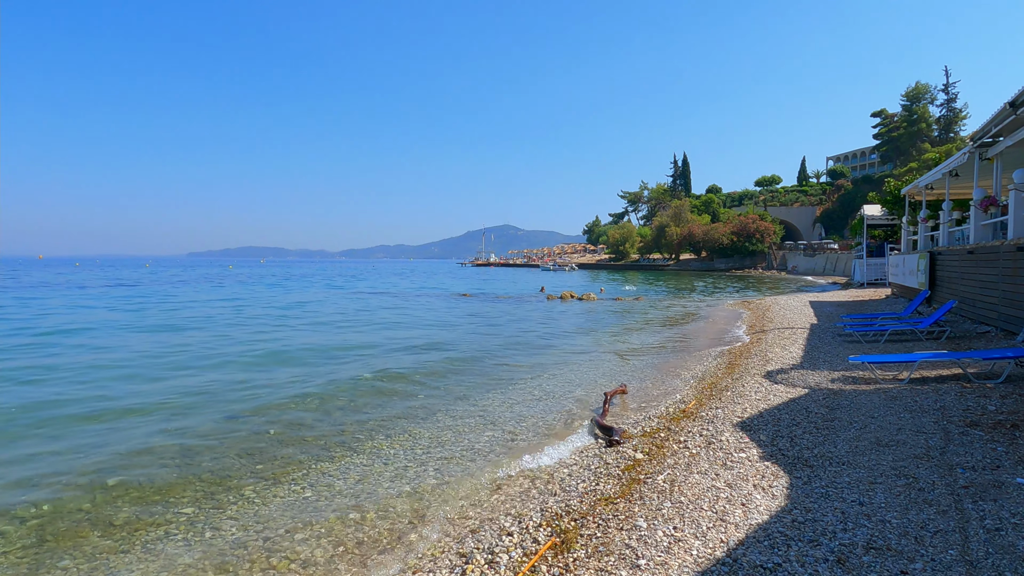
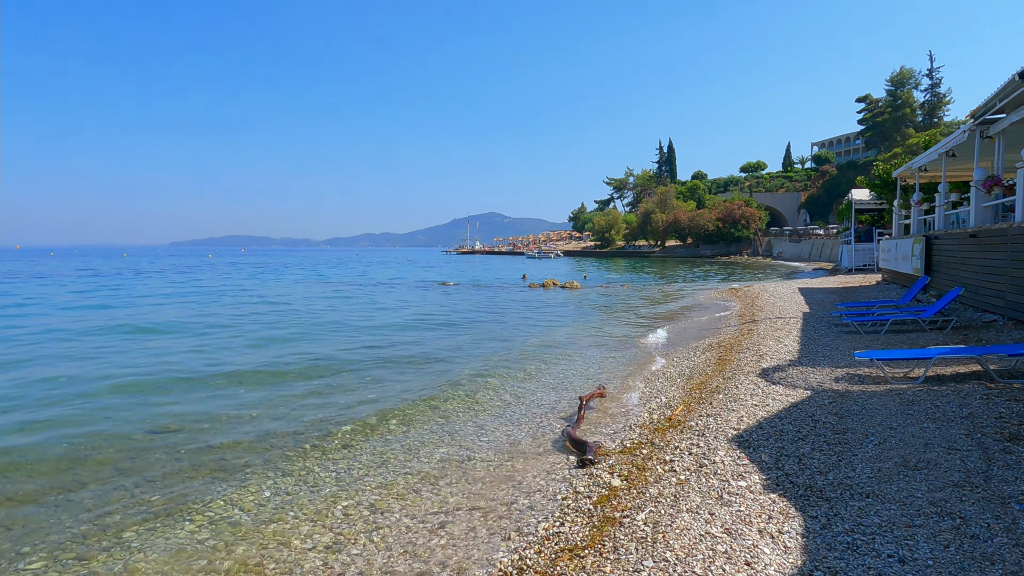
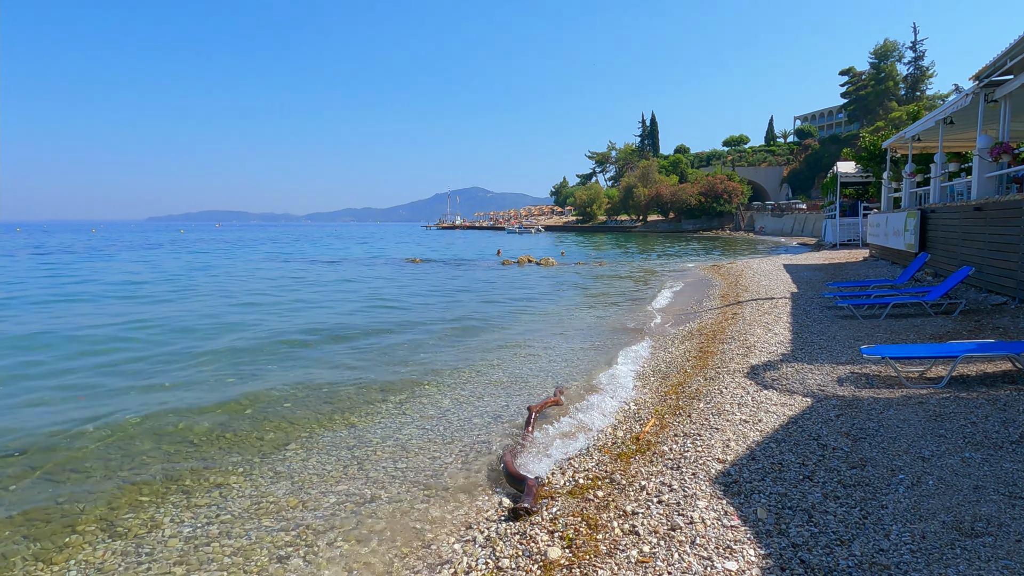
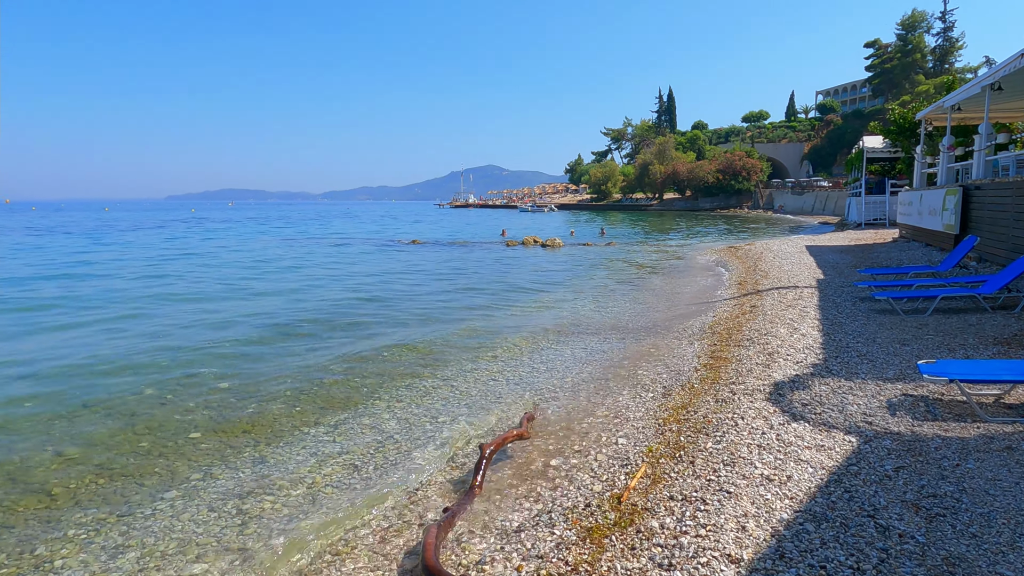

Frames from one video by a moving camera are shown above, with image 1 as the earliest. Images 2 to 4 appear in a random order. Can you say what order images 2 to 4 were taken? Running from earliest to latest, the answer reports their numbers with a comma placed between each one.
2, 3, 4
